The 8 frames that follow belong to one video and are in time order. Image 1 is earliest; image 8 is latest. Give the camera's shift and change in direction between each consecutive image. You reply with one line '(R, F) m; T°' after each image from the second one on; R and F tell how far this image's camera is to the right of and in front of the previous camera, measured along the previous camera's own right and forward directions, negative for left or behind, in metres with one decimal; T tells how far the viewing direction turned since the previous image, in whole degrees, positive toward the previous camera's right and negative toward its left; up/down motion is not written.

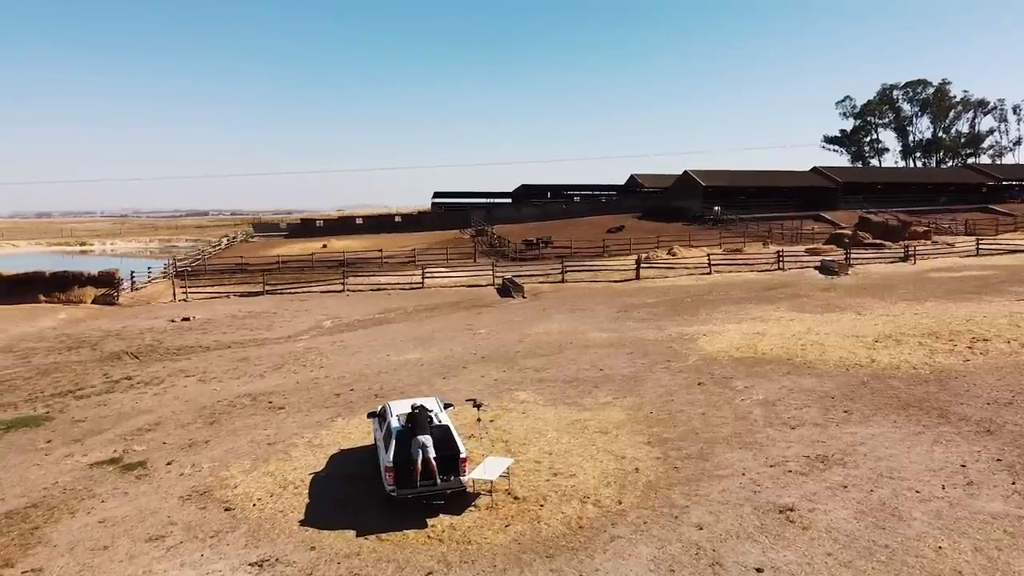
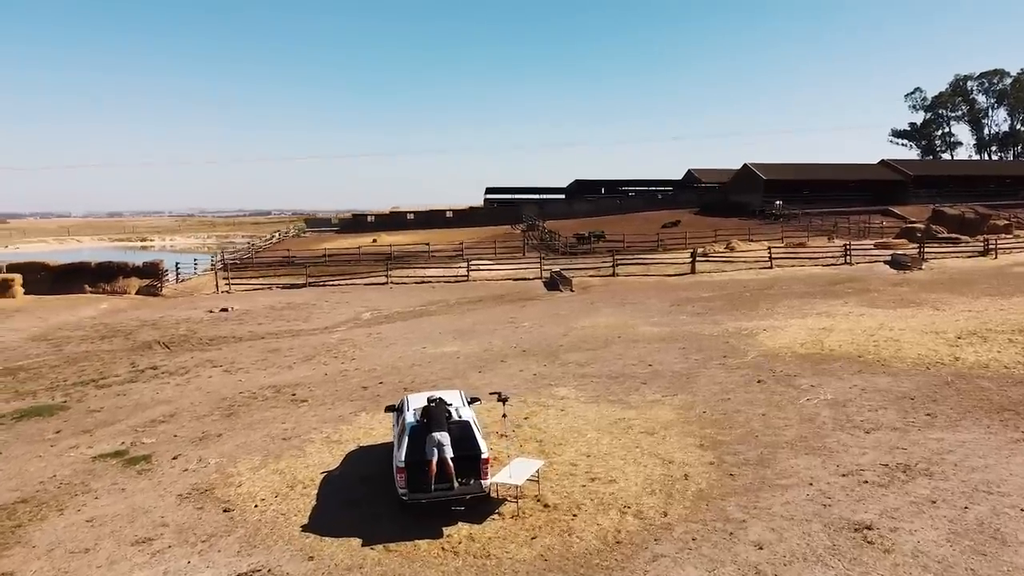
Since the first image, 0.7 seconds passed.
(+0.3, +1.3) m; -4°
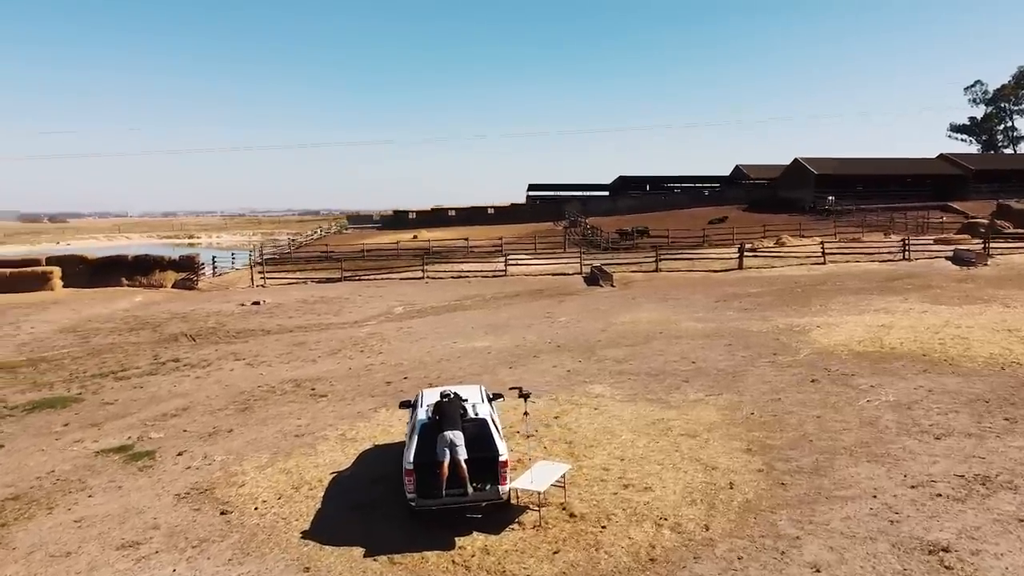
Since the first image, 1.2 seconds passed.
(+0.2, +1.0) m; -3°
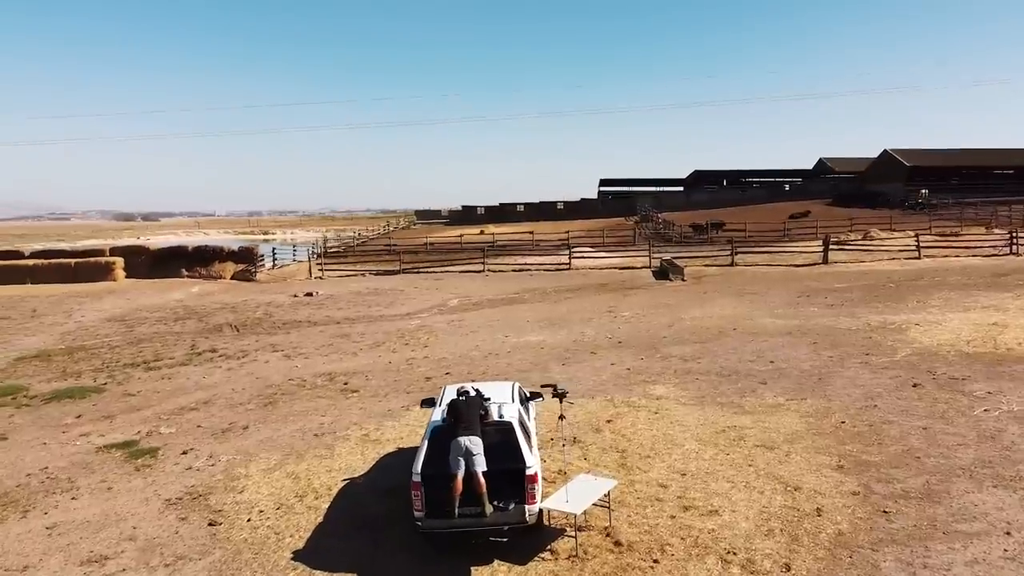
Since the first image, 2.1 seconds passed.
(+0.3, +1.6) m; -5°
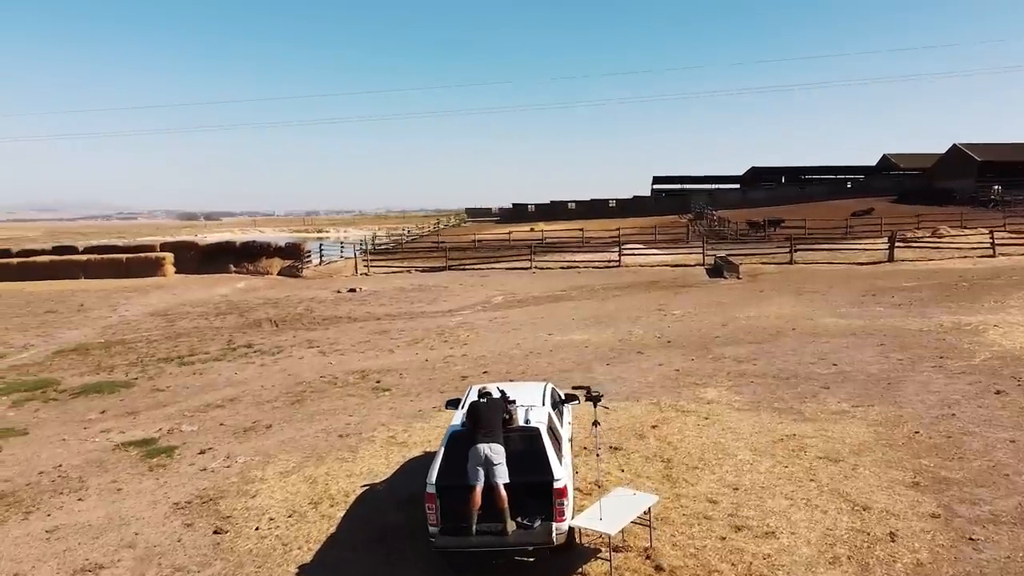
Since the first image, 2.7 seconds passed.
(+0.2, +0.8) m; -4°
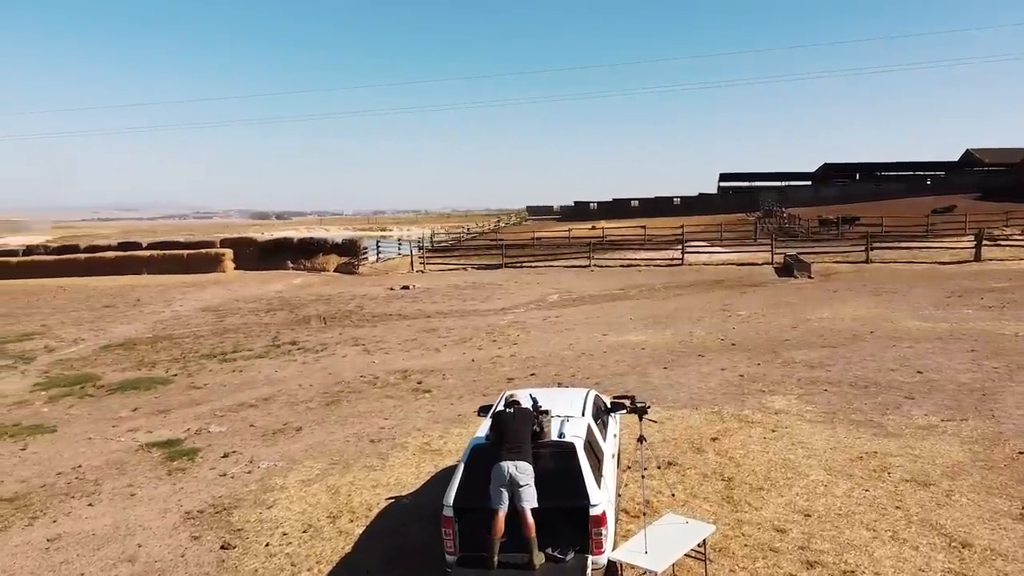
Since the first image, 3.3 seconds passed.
(+0.2, +0.9) m; -4°
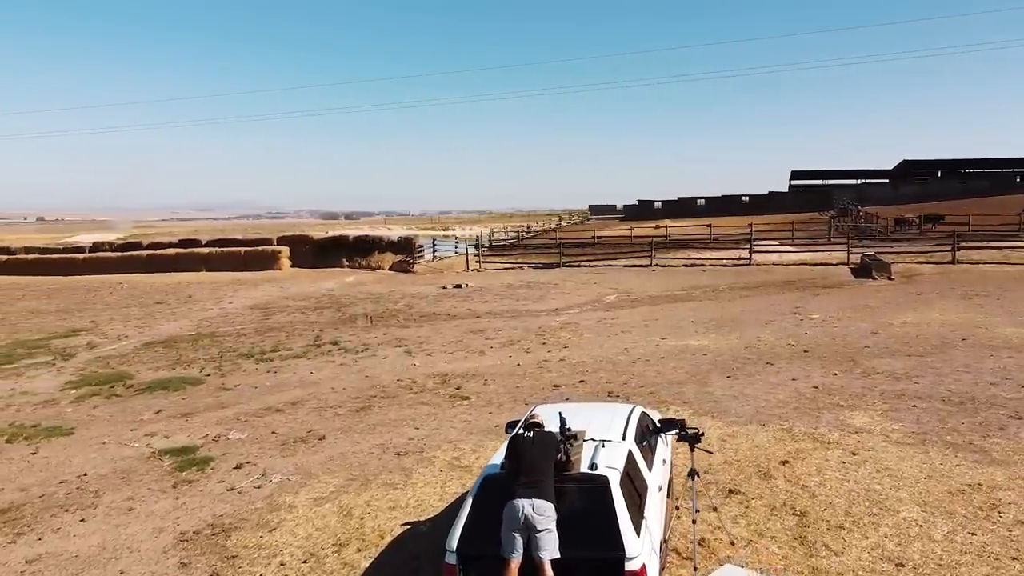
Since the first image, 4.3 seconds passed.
(+0.2, +1.0) m; -5°
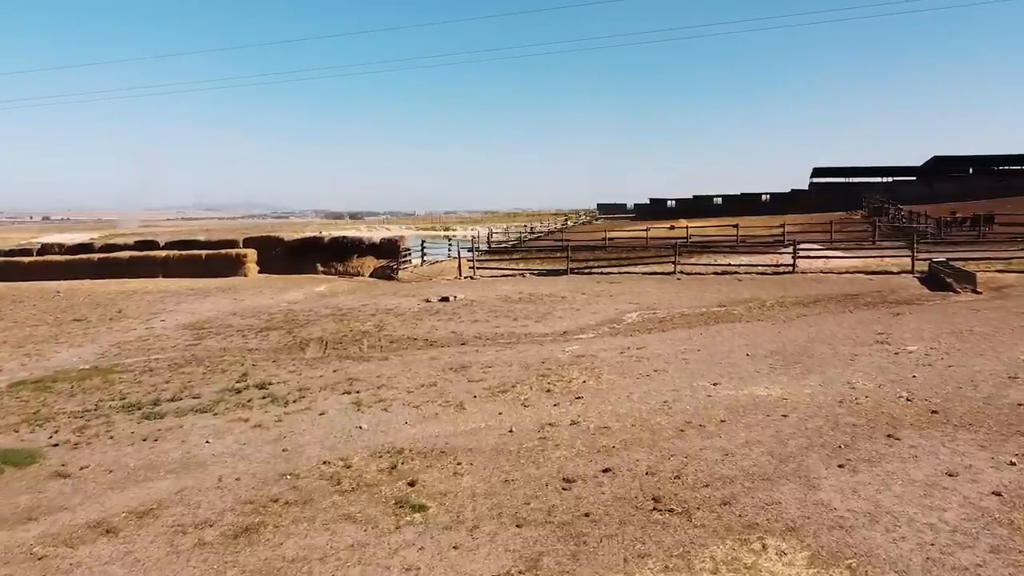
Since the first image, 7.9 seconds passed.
(+0.2, +4.2) m; 0°
